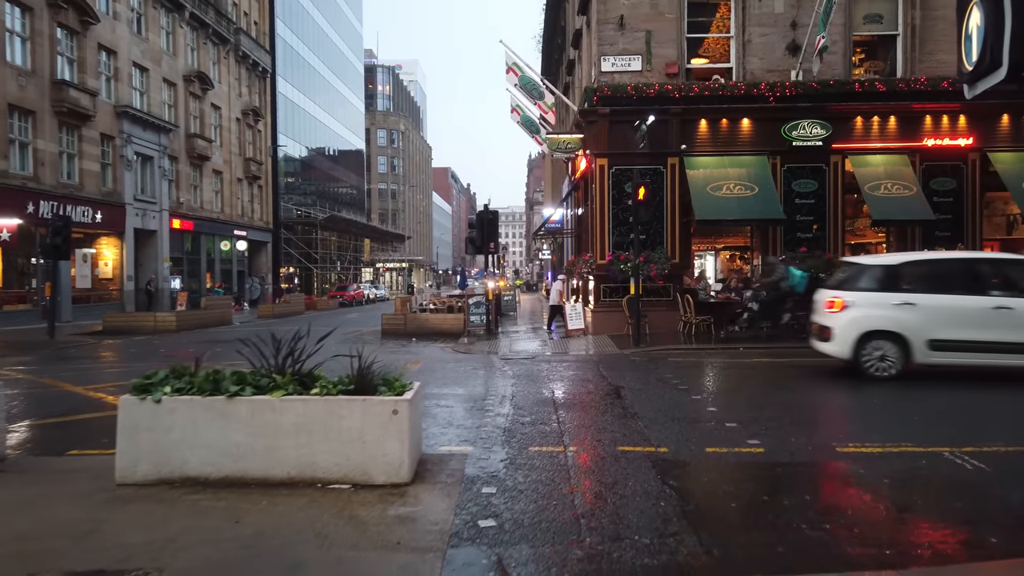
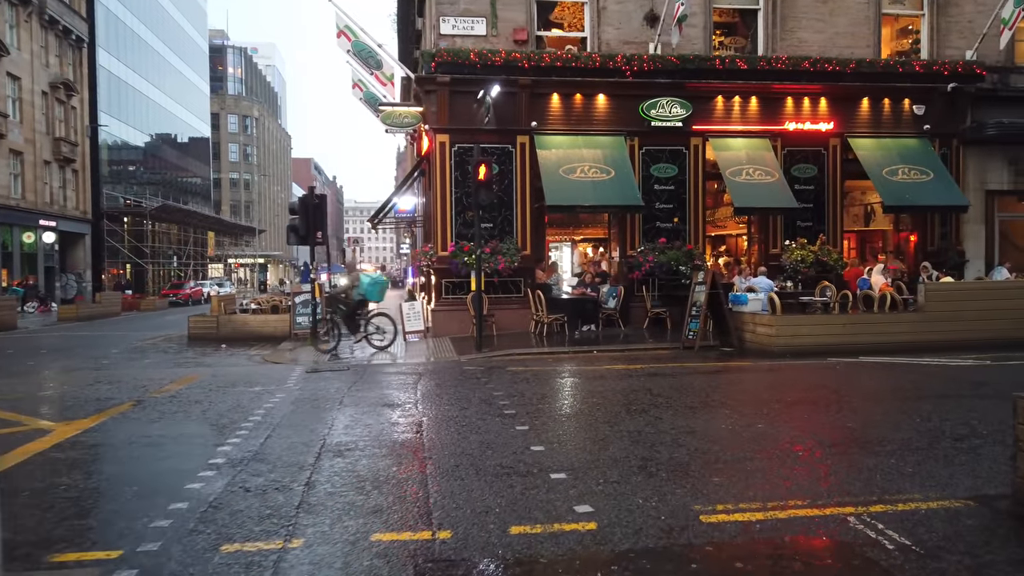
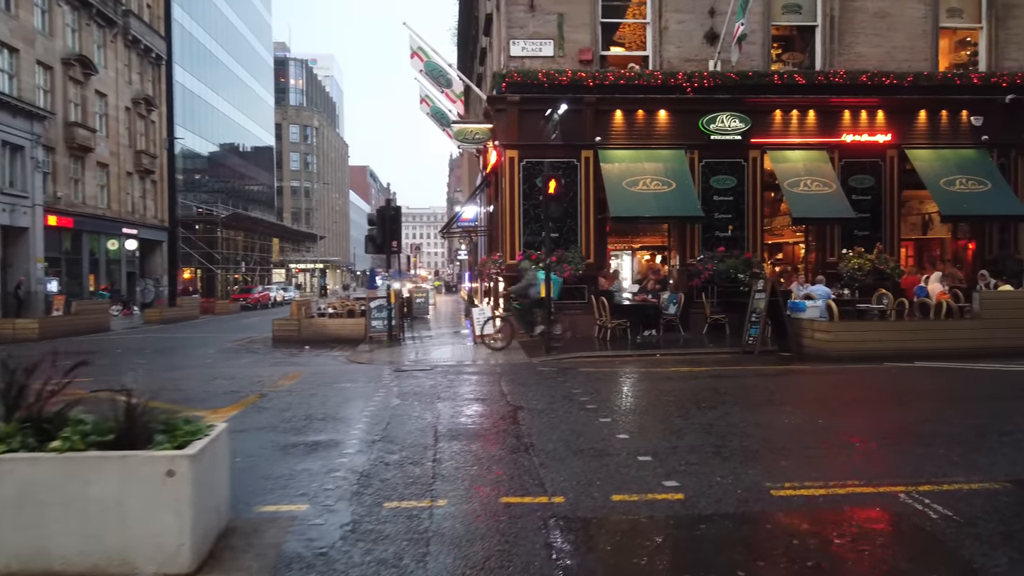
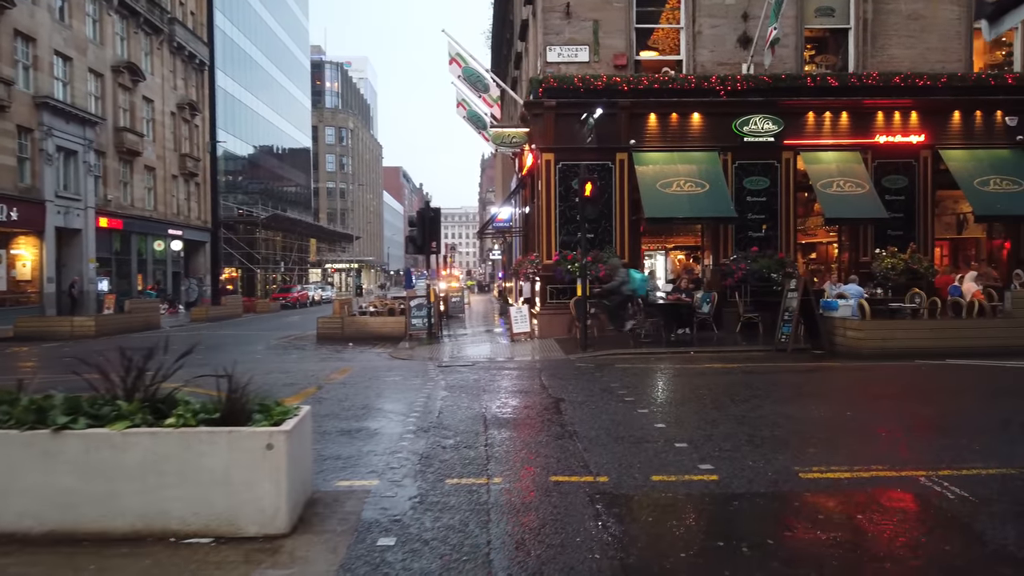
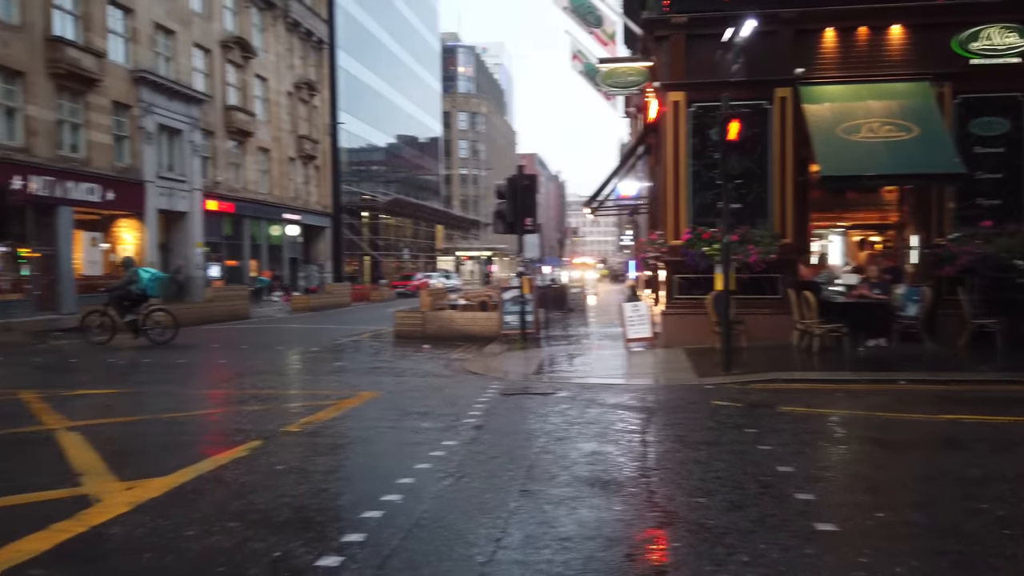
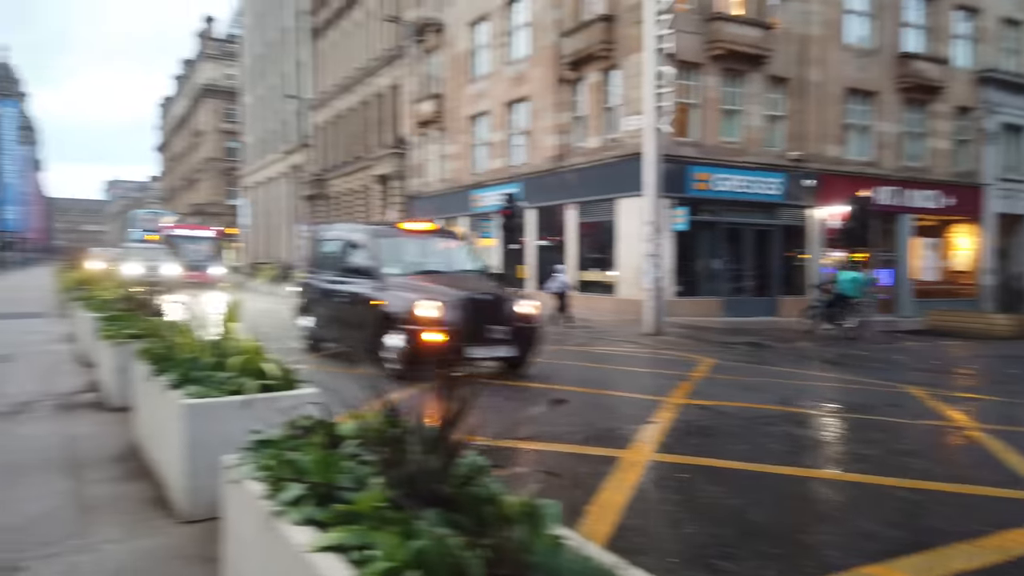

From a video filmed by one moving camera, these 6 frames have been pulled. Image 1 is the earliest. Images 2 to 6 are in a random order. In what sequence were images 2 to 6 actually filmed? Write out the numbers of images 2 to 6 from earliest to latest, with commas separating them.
4, 3, 2, 5, 6
